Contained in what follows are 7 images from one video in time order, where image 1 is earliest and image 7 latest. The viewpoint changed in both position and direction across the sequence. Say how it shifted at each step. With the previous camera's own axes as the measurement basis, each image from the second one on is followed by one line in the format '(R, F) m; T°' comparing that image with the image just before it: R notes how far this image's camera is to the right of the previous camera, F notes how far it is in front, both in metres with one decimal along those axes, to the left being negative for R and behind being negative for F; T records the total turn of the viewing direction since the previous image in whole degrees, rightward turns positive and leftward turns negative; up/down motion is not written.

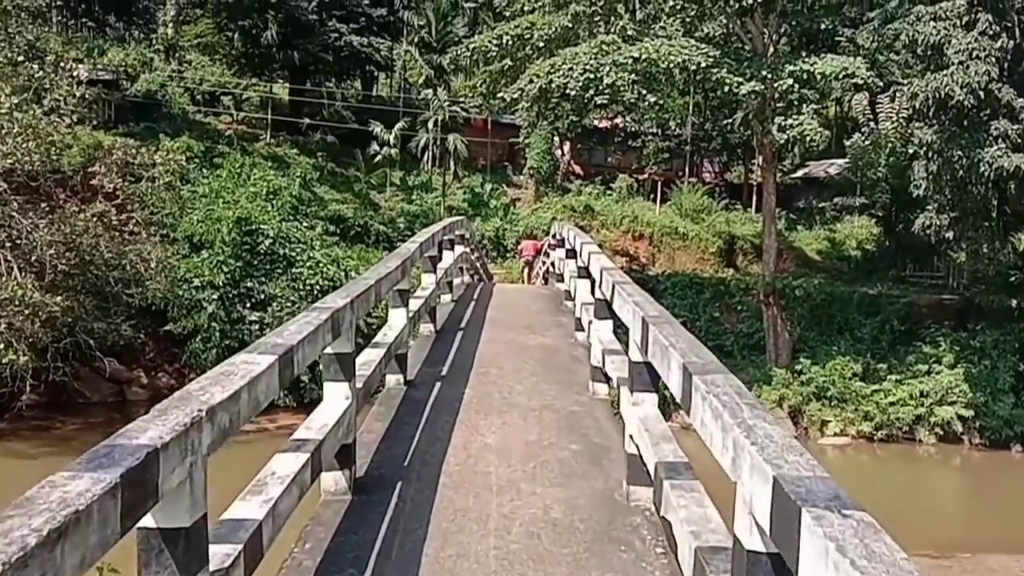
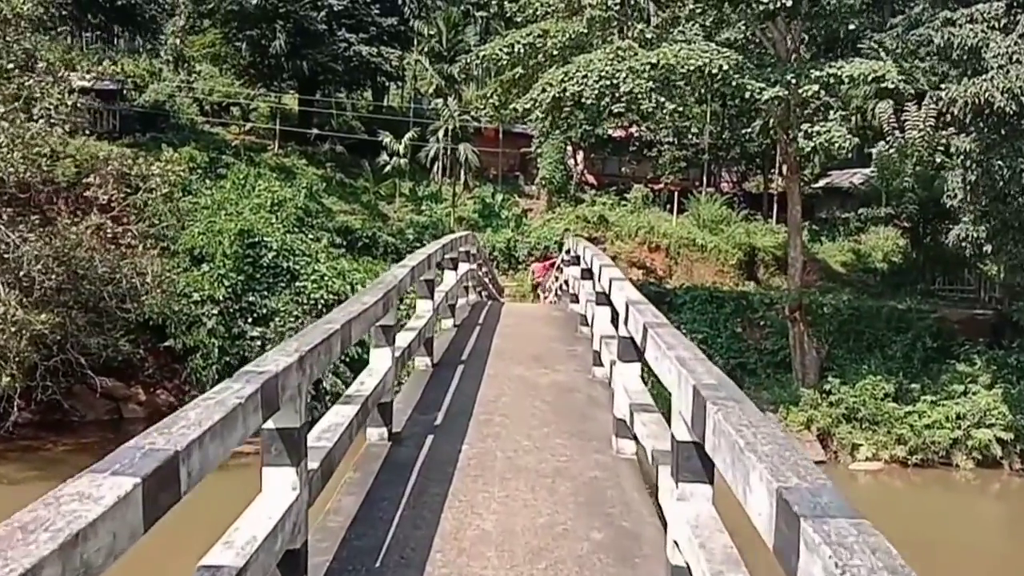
(0.0, +0.7) m; -1°
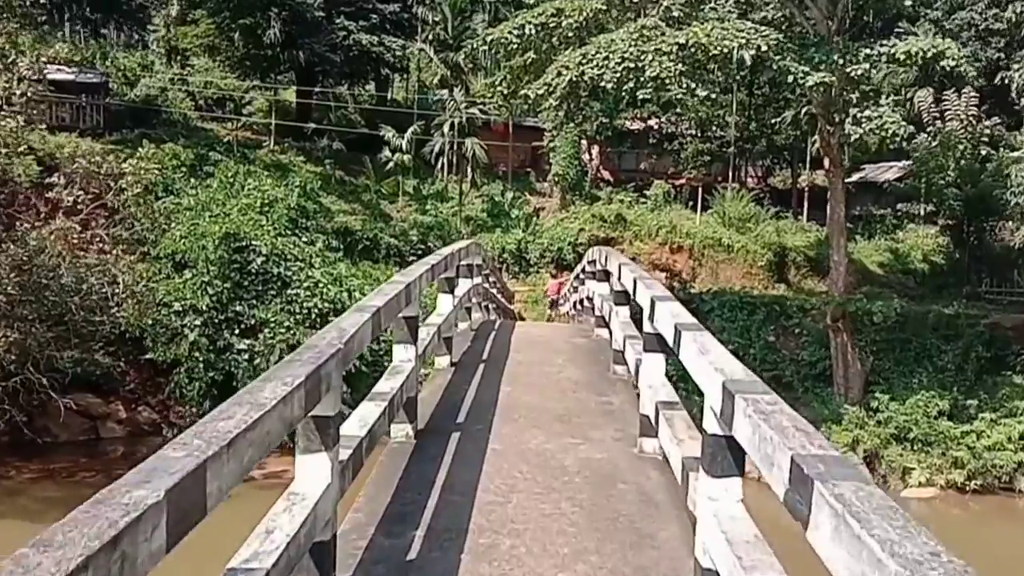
(0.0, +1.3) m; -1°
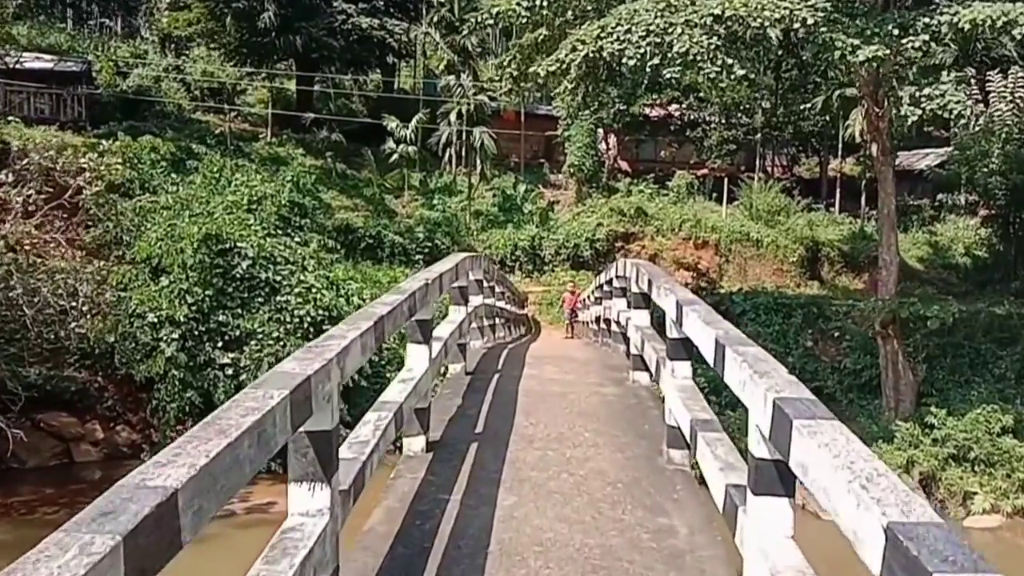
(0.0, +1.3) m; -1°
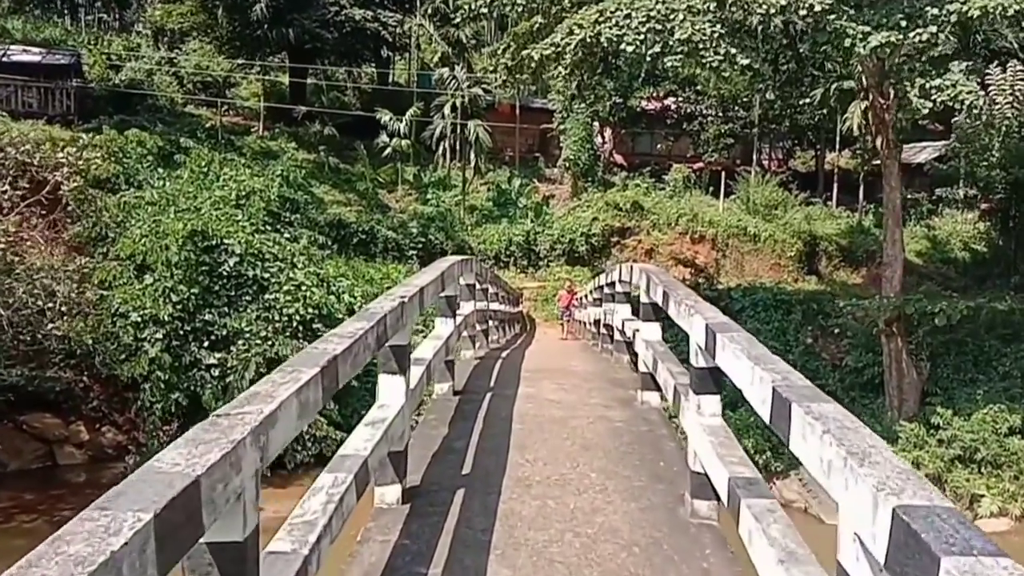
(0.0, +0.3) m; 0°
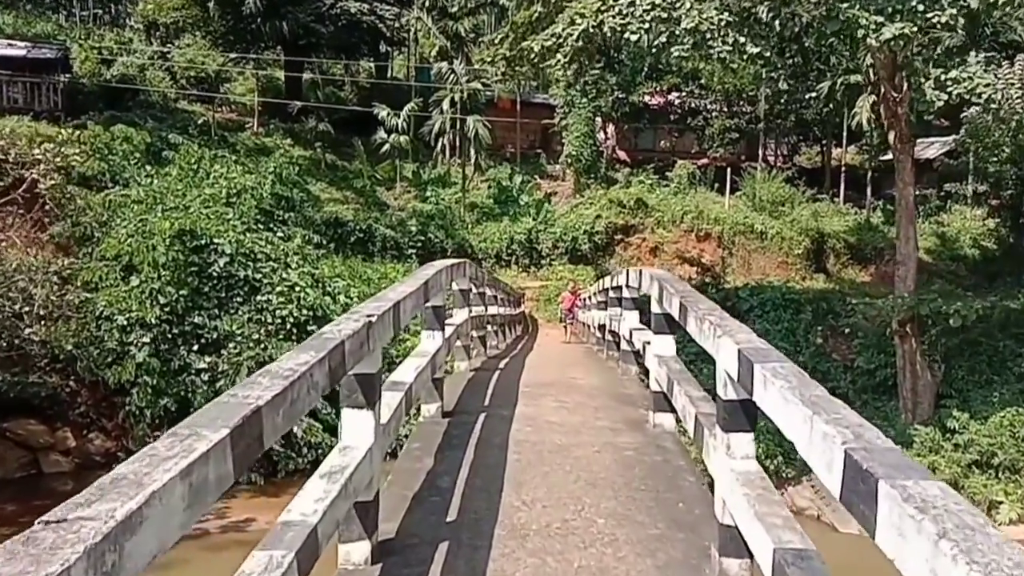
(0.0, +0.4) m; 0°
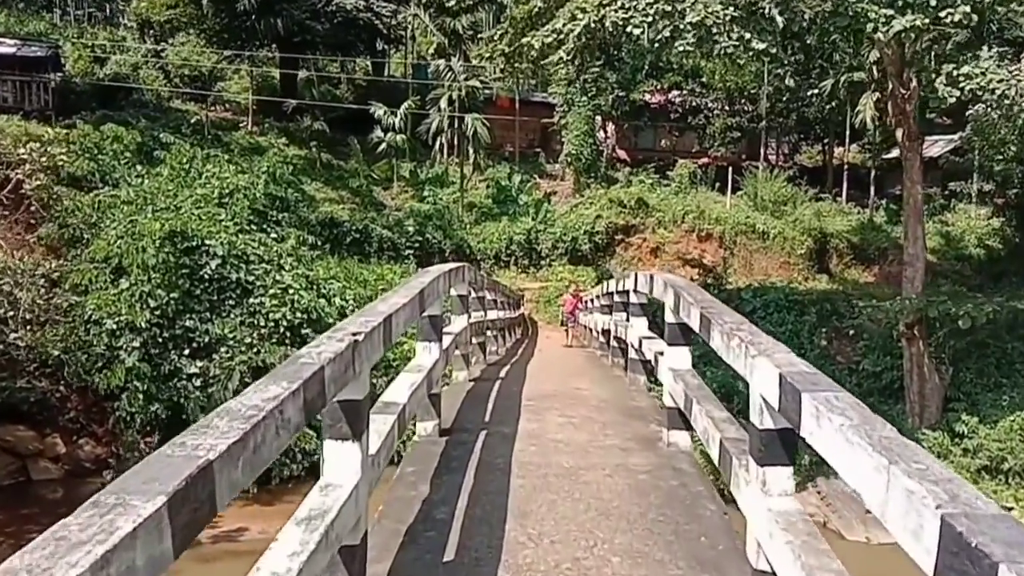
(0.0, +0.2) m; 0°
